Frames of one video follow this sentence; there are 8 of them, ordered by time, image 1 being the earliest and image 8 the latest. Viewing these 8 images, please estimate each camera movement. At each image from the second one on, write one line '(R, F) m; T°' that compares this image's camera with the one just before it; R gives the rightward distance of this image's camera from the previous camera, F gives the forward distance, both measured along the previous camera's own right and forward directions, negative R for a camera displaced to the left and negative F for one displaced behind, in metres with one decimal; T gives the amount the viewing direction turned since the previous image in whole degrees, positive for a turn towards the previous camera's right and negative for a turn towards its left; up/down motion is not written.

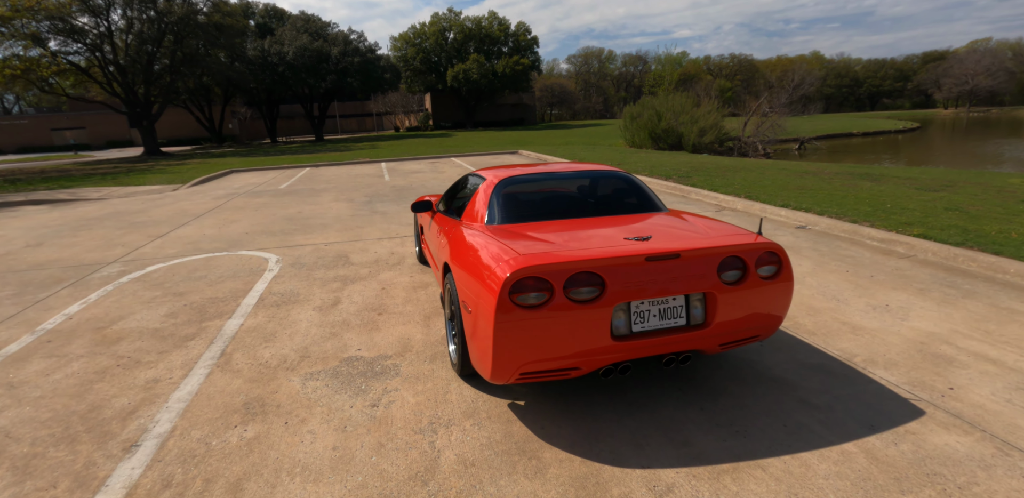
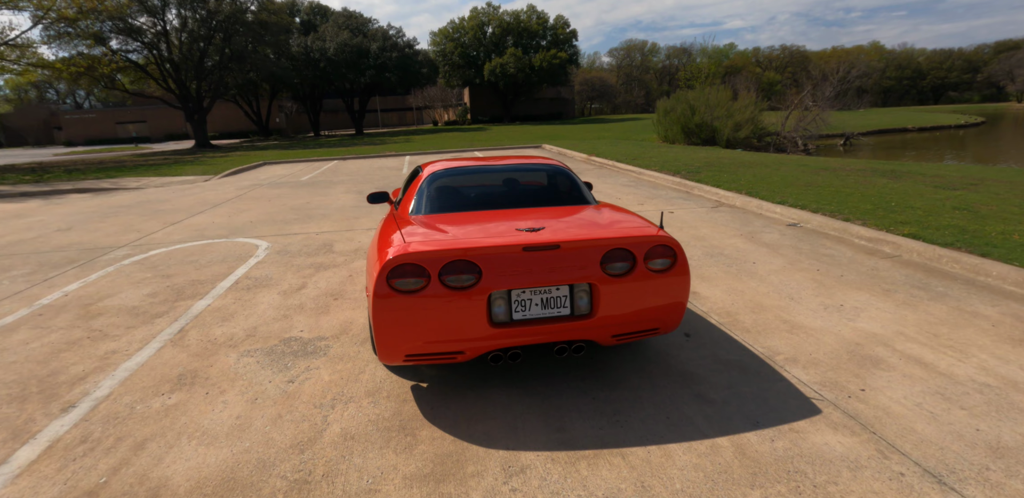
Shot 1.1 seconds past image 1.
(+0.8, -0.1) m; -4°
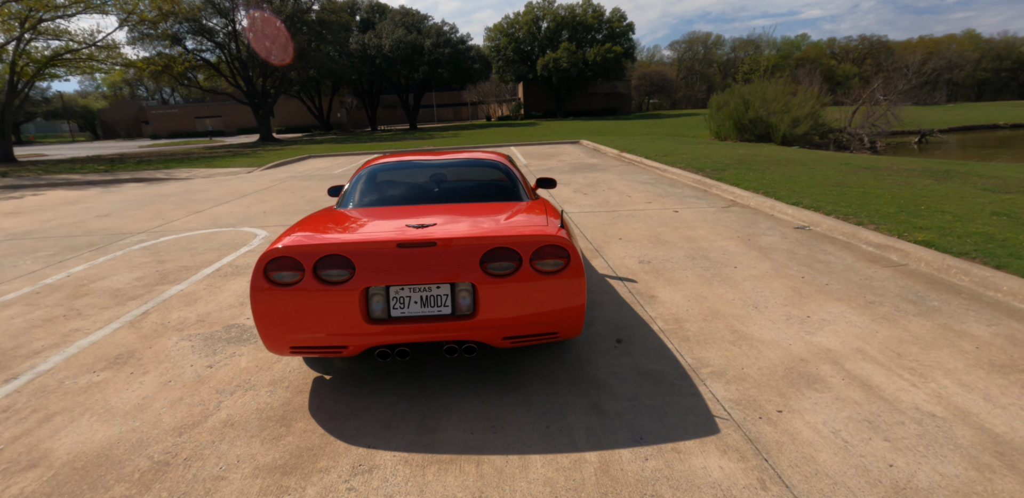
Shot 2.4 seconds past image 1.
(+0.8, +0.1) m; -6°
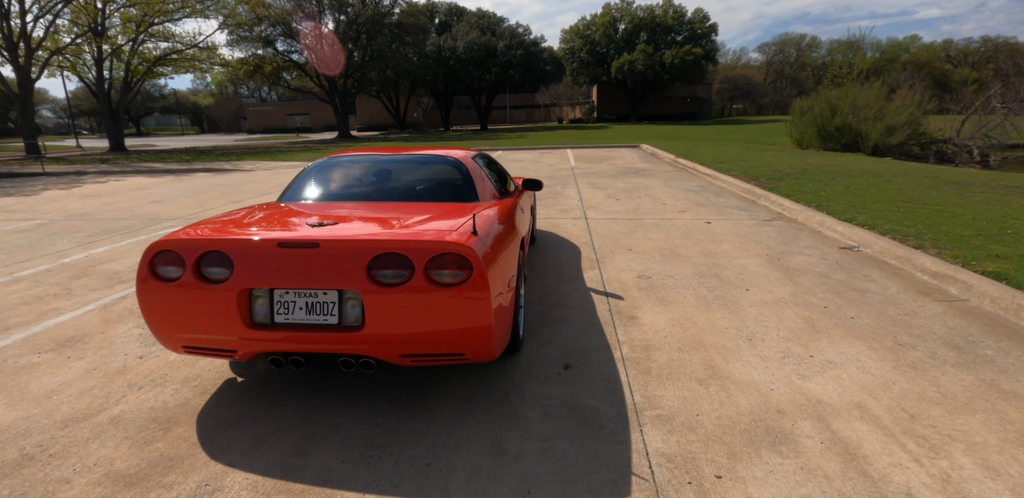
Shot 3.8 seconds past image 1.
(+0.7, +0.4) m; -8°
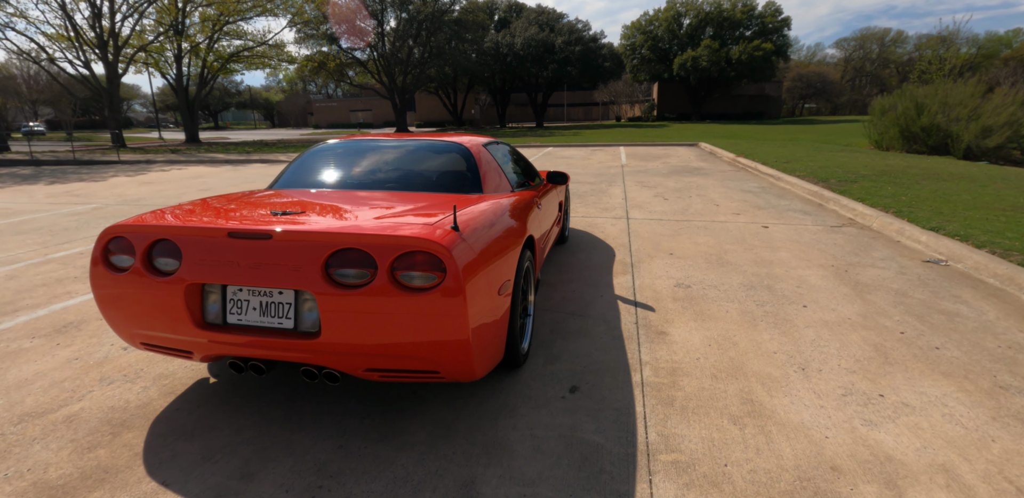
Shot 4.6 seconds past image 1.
(+0.2, +0.4) m; -6°
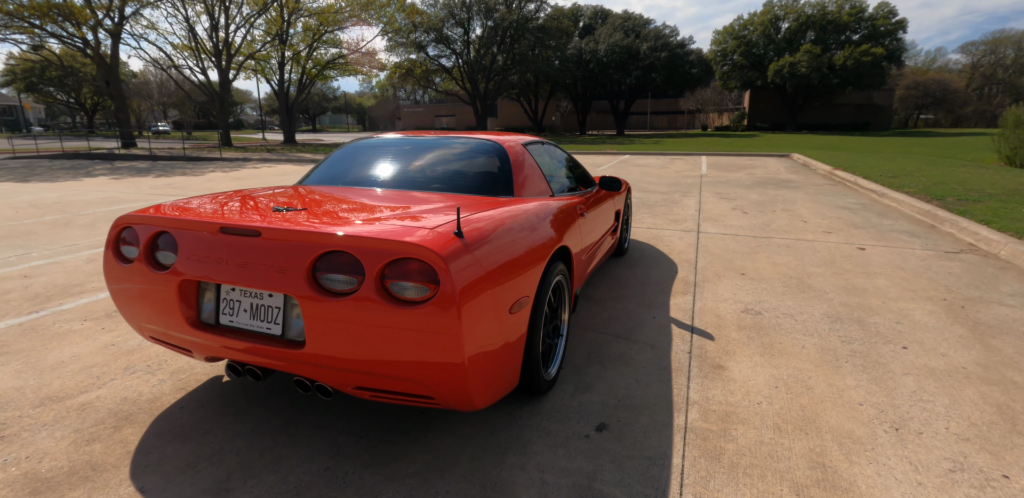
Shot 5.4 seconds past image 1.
(+0.2, +0.3) m; -9°
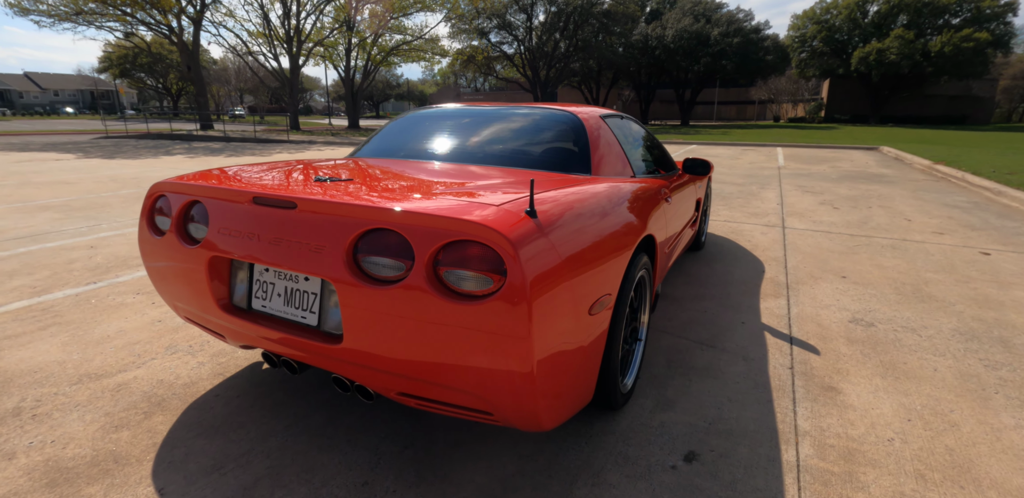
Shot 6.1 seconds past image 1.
(-0.1, +0.3) m; -6°
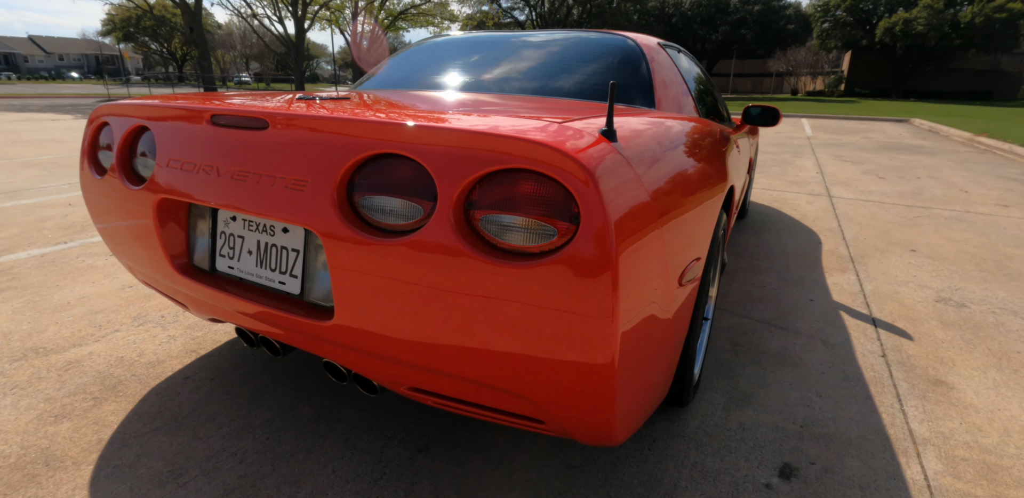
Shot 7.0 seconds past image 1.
(-0.1, +0.4) m; -1°
